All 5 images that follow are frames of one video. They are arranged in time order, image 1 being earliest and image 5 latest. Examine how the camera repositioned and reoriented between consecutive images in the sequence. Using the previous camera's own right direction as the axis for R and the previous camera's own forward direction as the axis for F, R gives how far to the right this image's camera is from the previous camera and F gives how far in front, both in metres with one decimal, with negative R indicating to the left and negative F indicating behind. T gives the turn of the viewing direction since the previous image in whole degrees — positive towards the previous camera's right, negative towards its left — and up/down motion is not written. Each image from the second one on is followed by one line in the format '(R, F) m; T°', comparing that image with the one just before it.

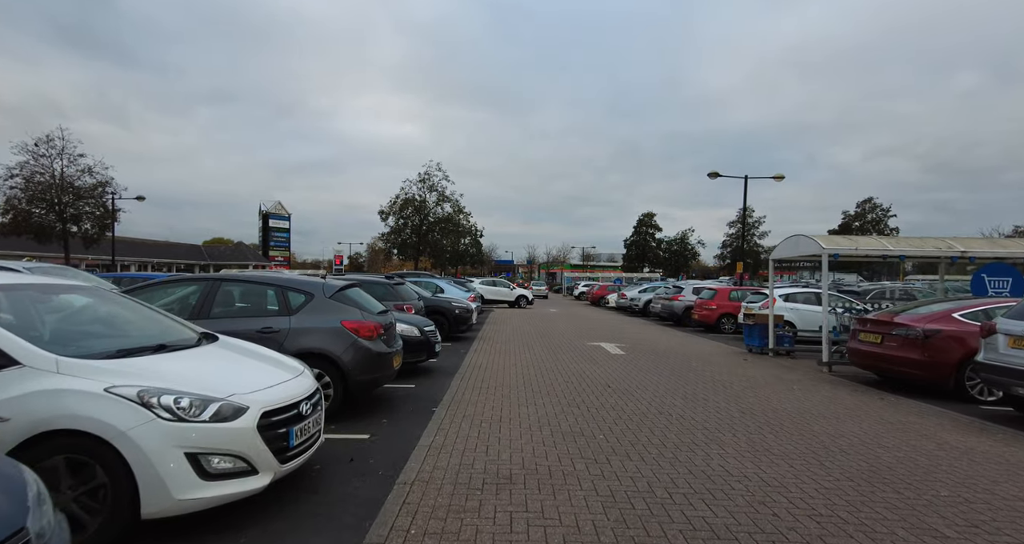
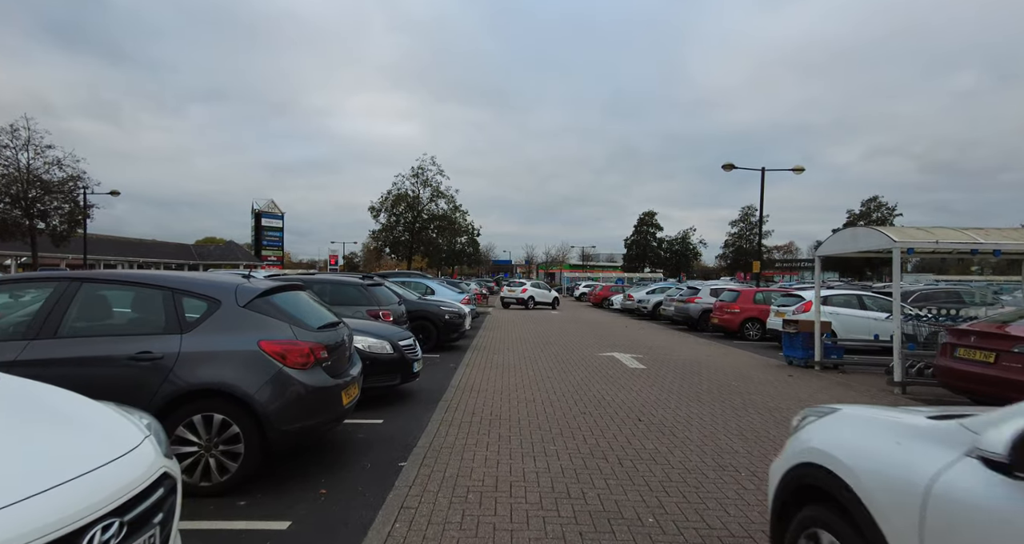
(0.0, +1.7) m; 0°
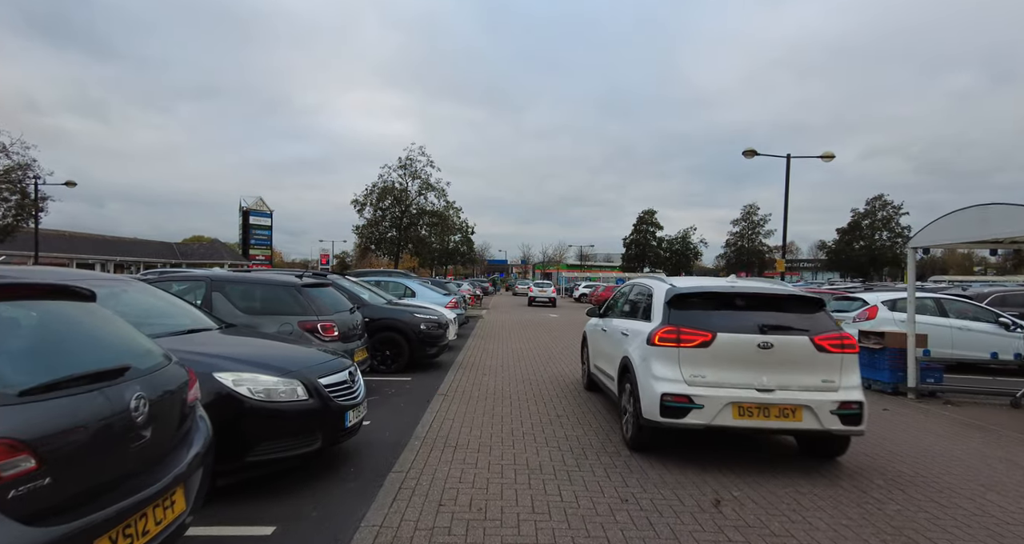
(0.0, +2.4) m; 0°
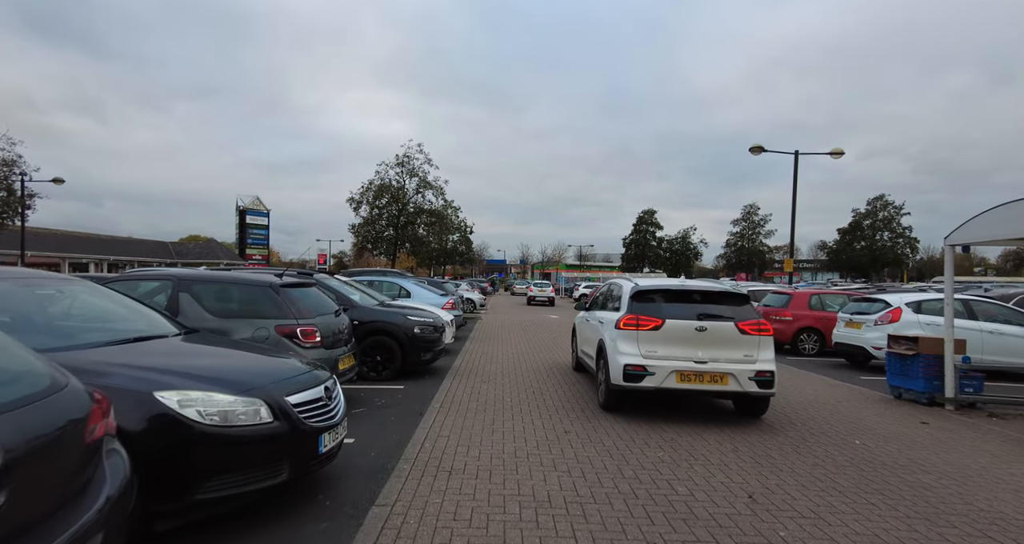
(0.0, +0.6) m; 0°
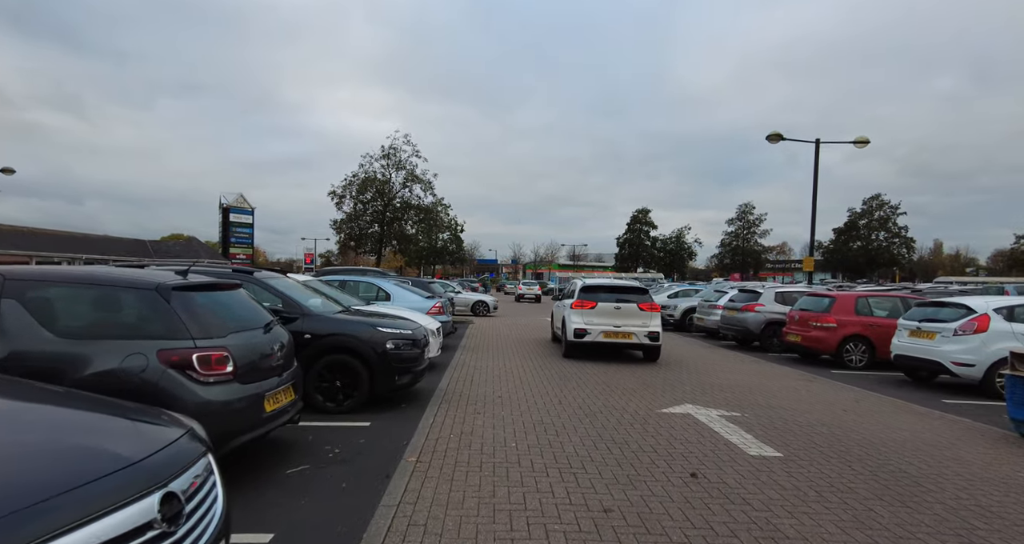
(-0.1, +1.8) m; +1°
